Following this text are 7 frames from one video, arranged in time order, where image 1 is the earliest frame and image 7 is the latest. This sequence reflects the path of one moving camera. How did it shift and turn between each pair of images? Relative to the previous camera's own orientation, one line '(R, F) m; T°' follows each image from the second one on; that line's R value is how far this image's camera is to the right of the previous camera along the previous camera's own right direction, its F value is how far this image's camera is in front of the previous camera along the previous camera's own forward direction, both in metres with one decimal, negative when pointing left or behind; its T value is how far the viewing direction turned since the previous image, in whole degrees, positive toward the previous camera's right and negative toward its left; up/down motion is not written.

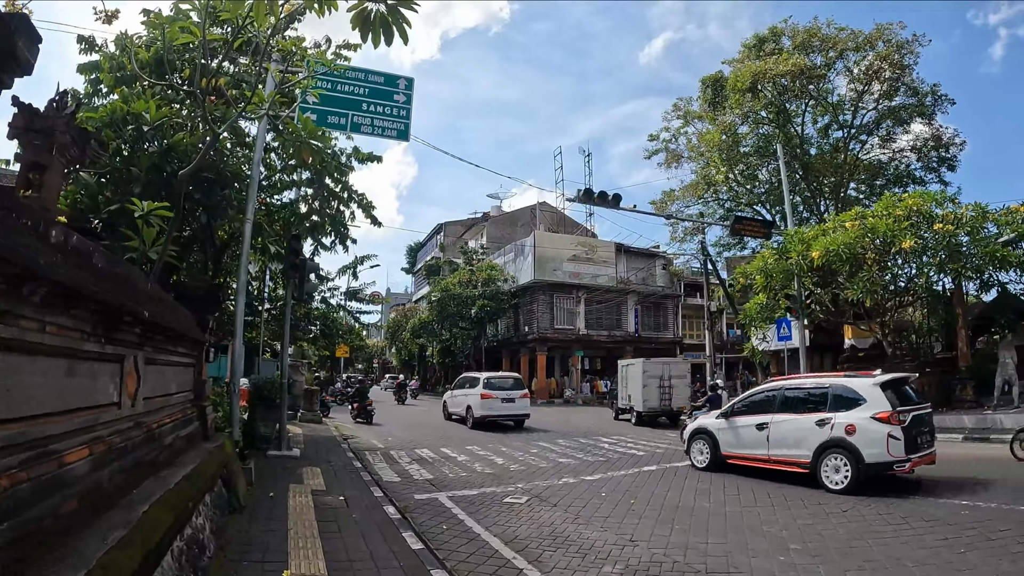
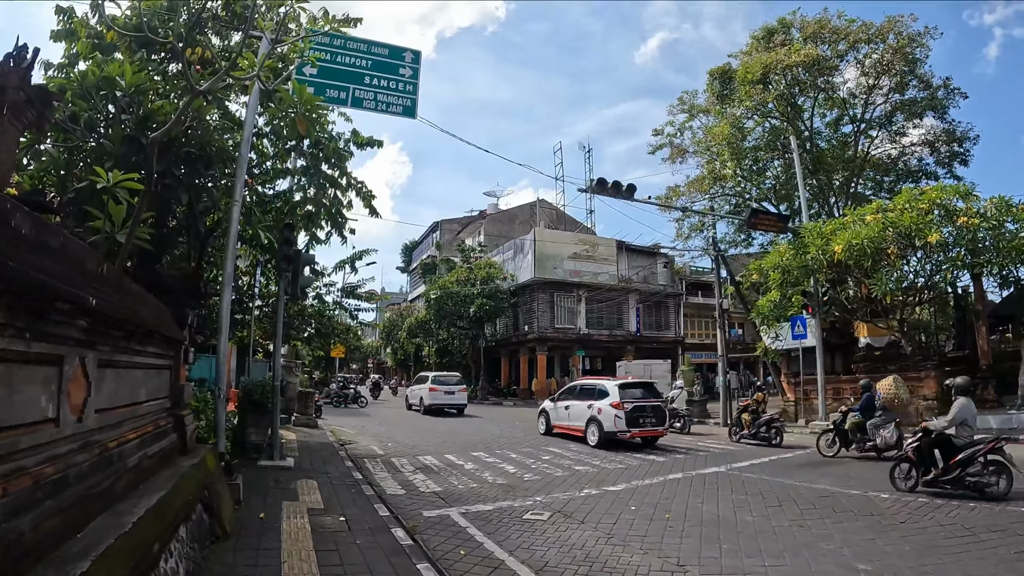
(-0.3, +0.8) m; +1°
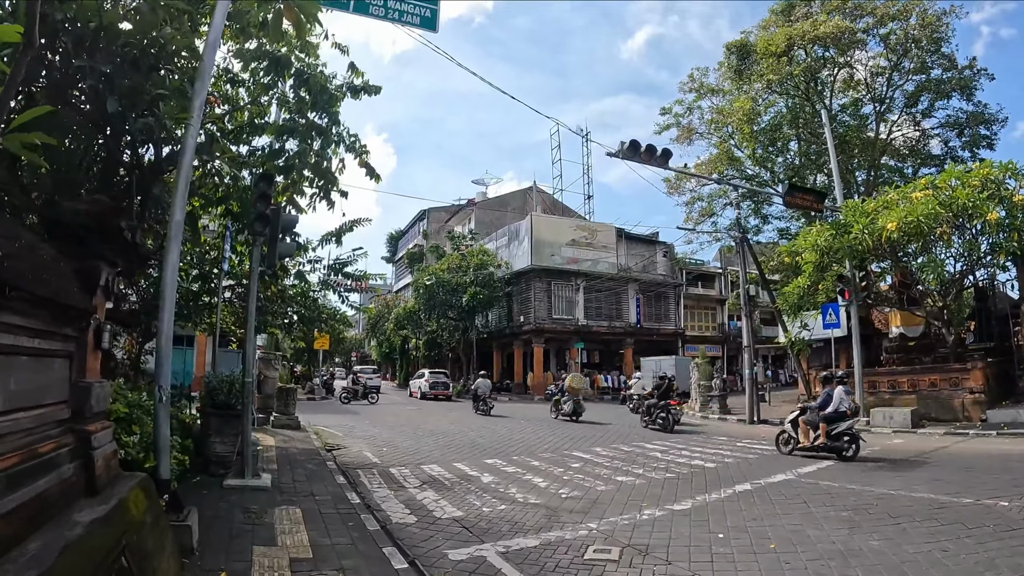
(-0.6, +1.8) m; +2°
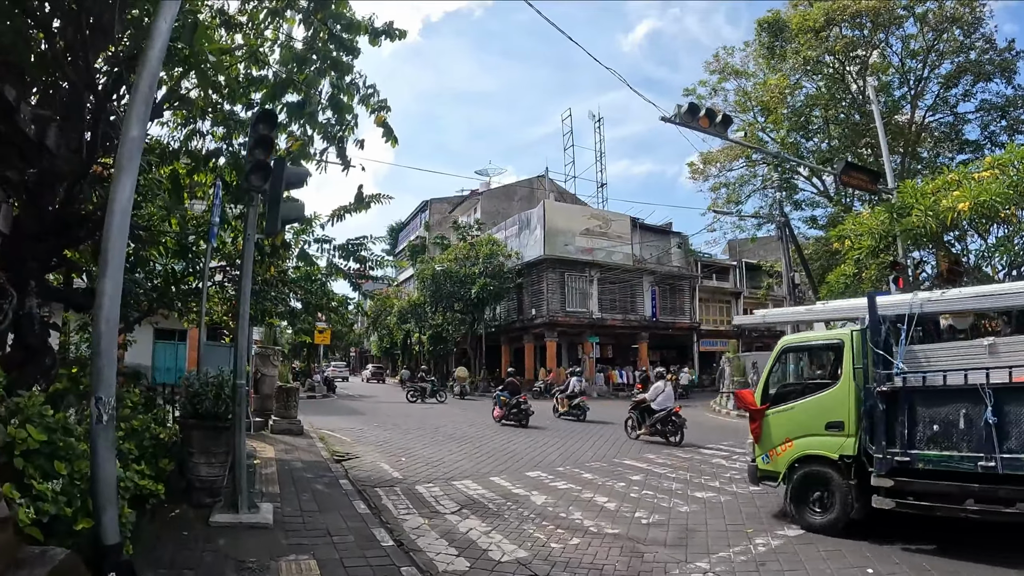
(-0.6, +1.5) m; 0°
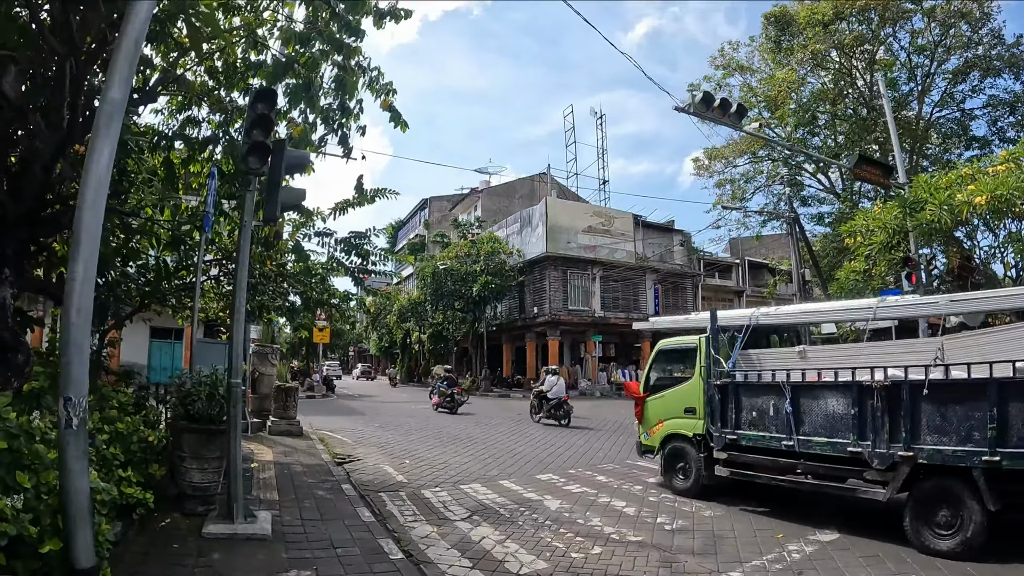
(-0.1, +0.4) m; 0°
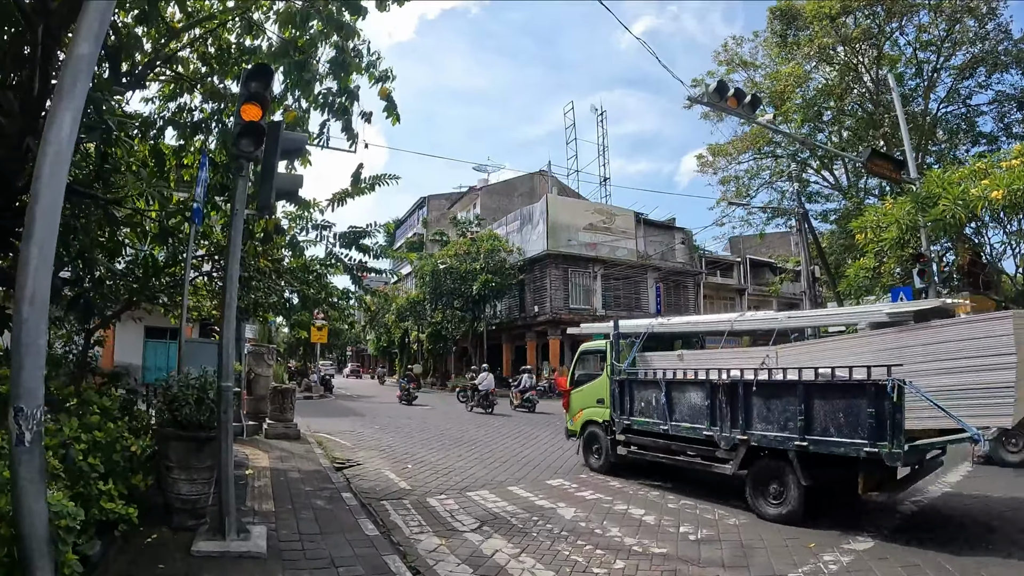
(-0.1, +0.4) m; 0°
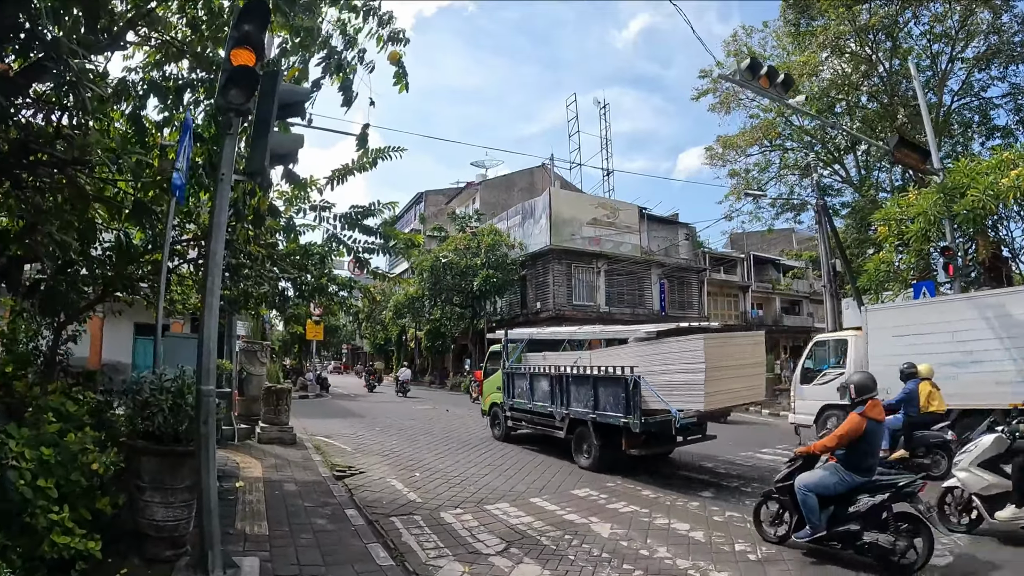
(-0.3, +0.7) m; 0°
